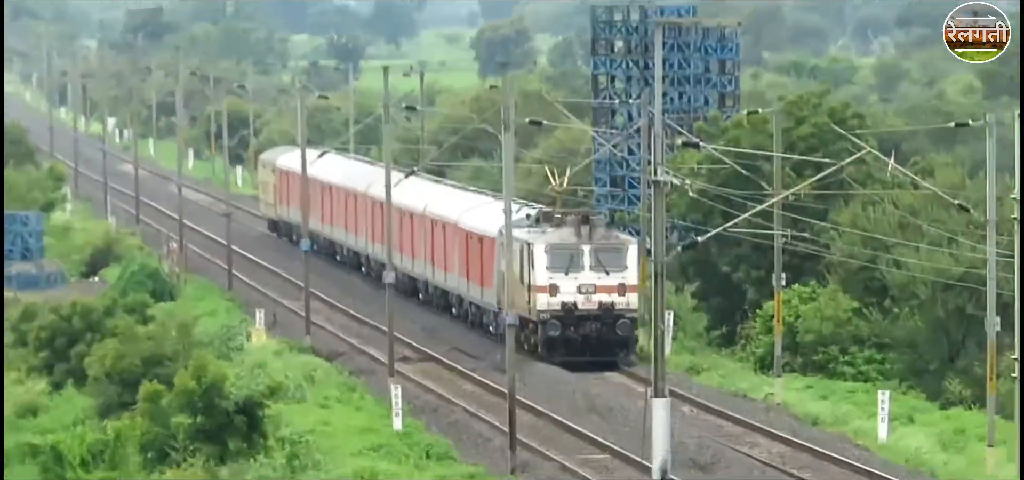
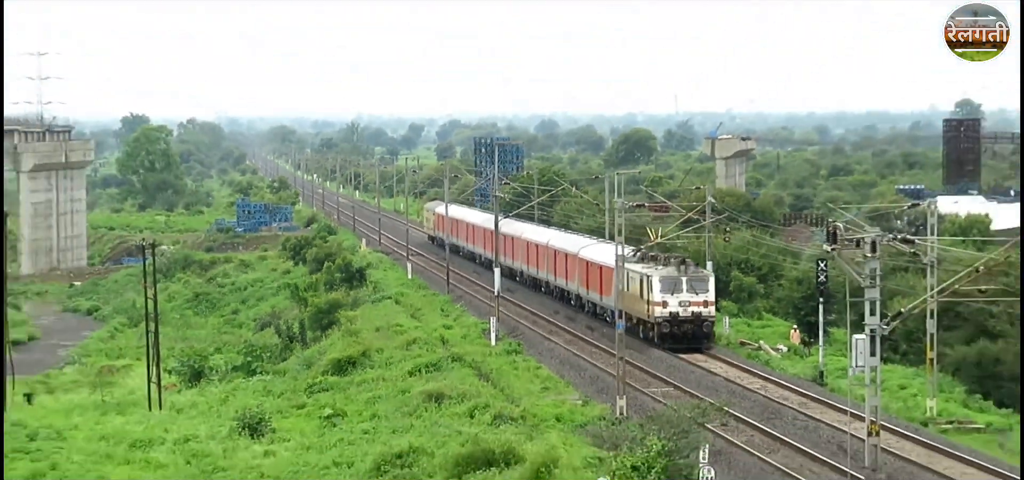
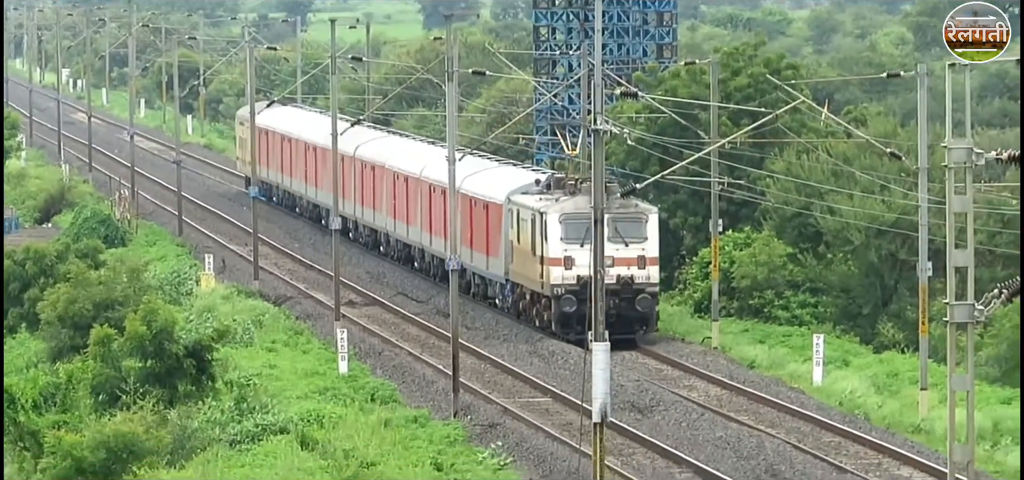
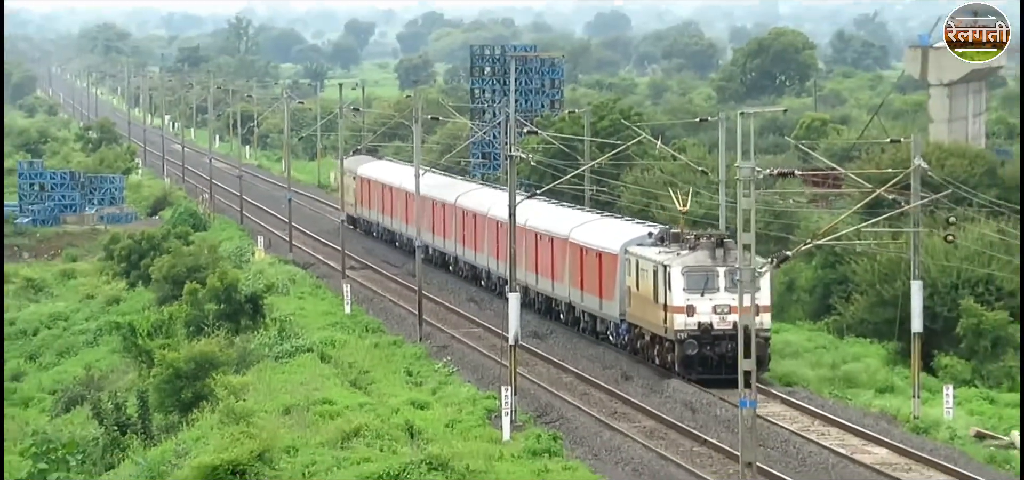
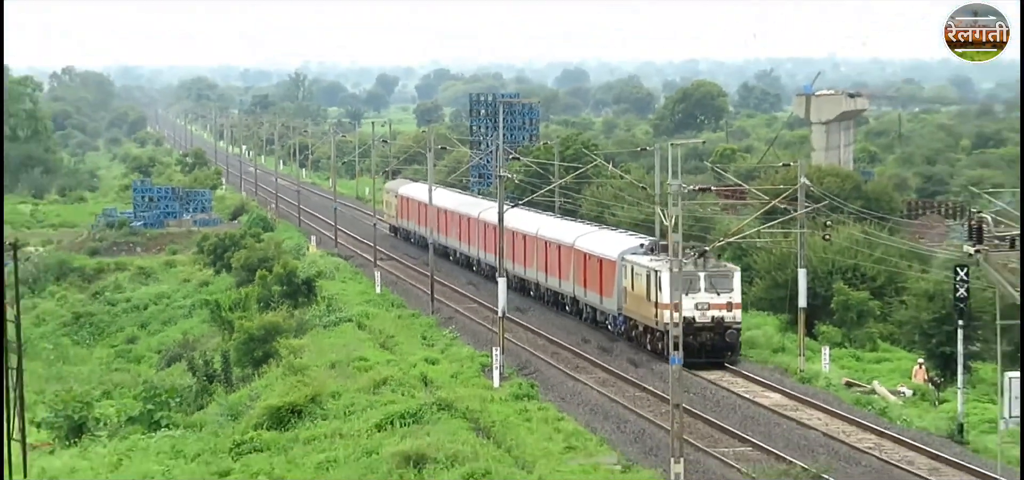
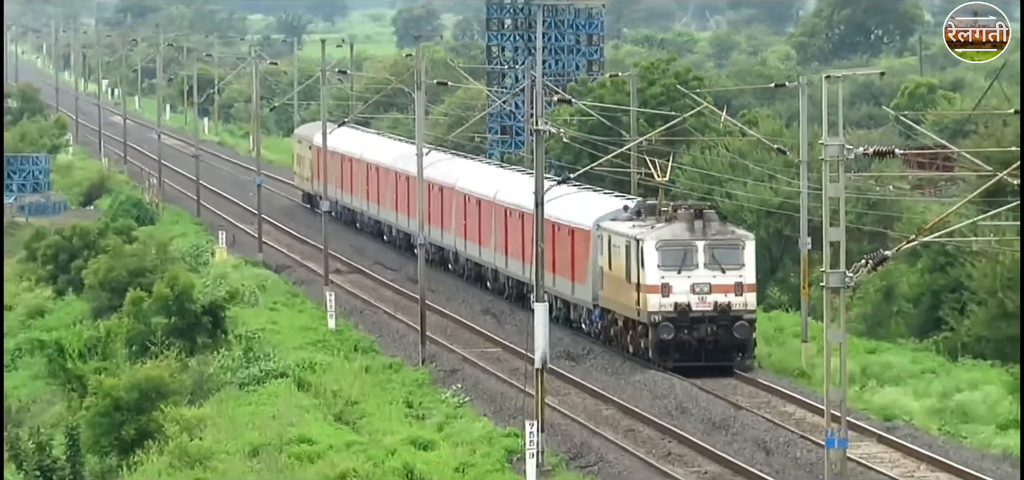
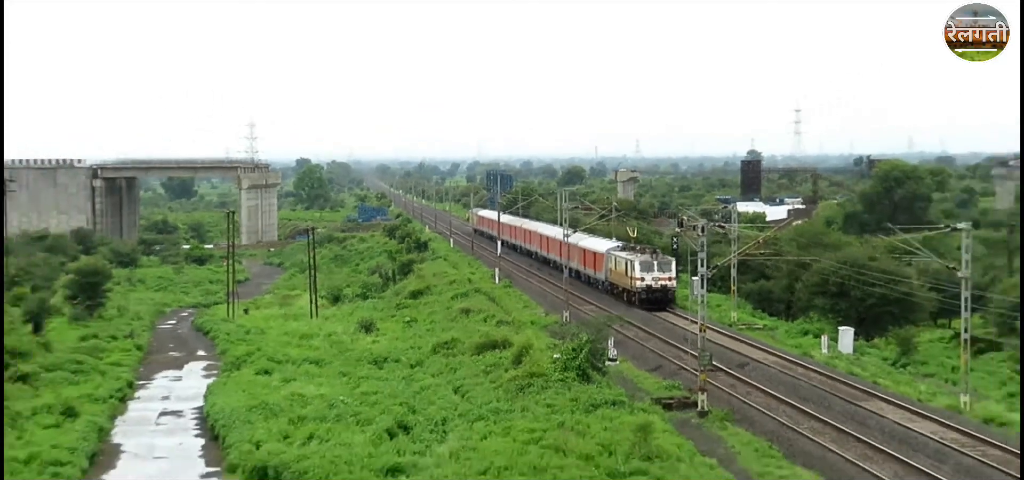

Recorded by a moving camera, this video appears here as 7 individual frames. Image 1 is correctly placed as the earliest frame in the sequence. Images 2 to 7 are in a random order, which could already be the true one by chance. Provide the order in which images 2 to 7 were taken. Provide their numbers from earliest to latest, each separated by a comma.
3, 6, 4, 5, 2, 7
